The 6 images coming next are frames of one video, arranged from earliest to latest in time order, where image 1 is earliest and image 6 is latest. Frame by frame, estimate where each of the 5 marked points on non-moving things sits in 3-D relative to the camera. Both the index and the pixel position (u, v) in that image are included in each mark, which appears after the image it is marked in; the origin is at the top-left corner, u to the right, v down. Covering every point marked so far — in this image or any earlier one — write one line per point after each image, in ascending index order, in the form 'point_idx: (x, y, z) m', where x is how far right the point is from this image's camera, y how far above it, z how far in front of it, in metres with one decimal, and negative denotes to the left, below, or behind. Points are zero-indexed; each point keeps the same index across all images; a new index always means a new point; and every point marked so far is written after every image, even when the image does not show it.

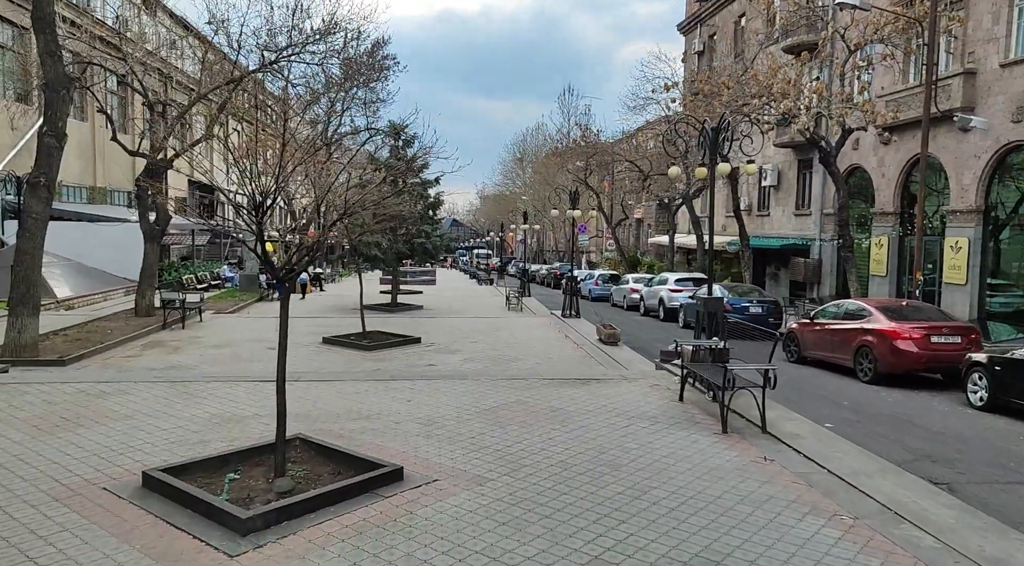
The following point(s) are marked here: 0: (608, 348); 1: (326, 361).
0: (+1.8, -1.2, +14.9) m
1: (-3.0, -1.3, +12.7) m
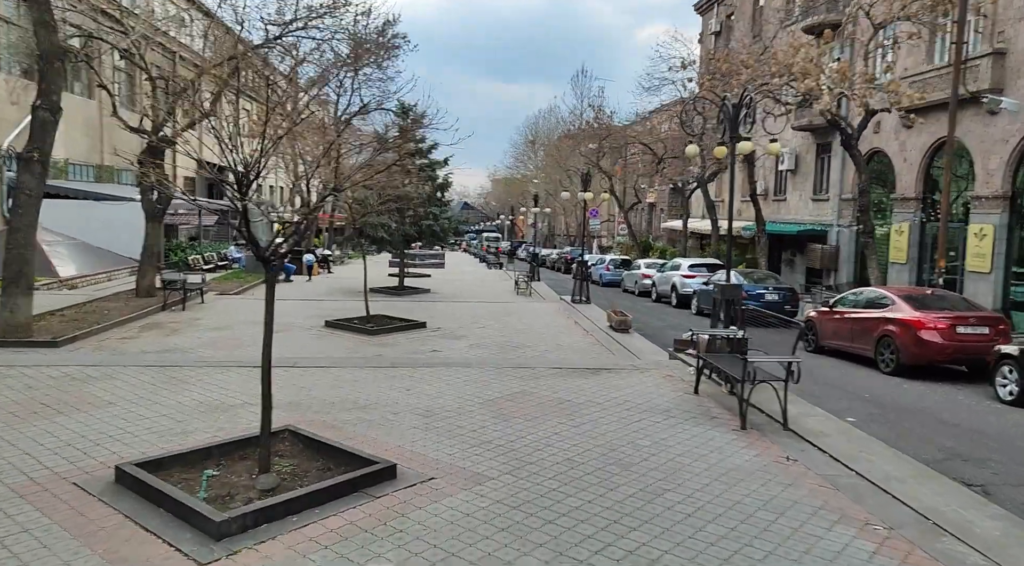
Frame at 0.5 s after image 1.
0: (+1.9, -0.9, +14.4) m
1: (-2.9, -1.0, +12.3) m
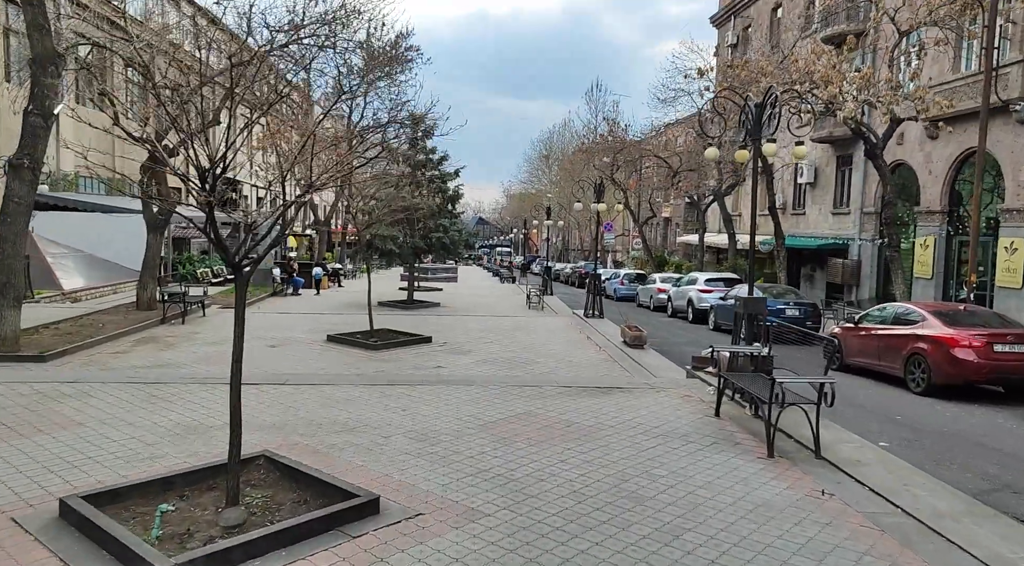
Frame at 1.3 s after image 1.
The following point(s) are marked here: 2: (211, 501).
0: (+2.1, -1.2, +13.7) m
1: (-2.8, -1.2, +11.7) m
2: (-1.9, -1.4, +5.0) m
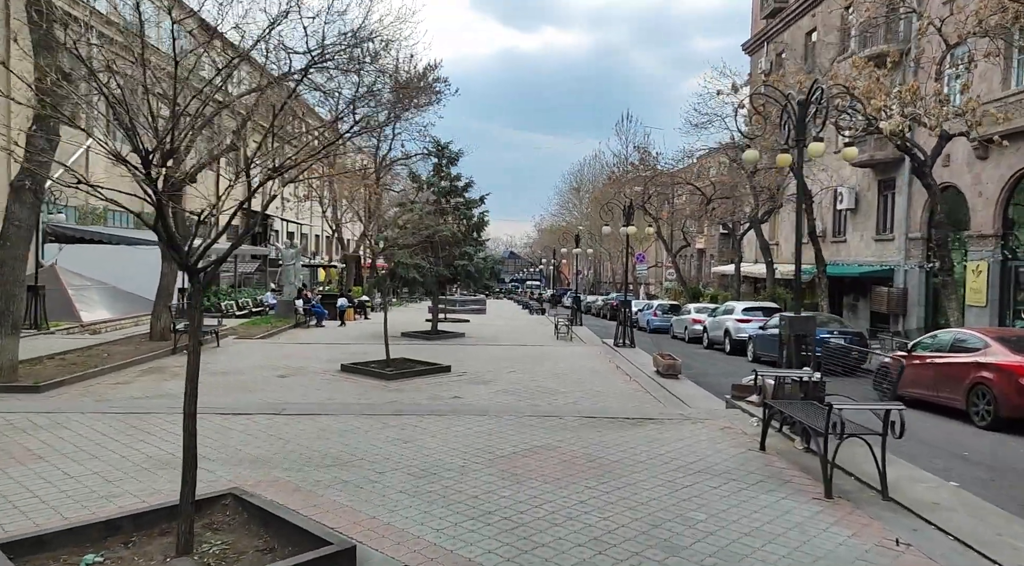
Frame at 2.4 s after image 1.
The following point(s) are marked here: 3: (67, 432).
0: (+2.5, -1.6, +12.7) m
1: (-2.5, -1.5, +10.9) m
2: (-1.9, -1.4, +4.2) m
3: (-3.9, -1.3, +6.9) m
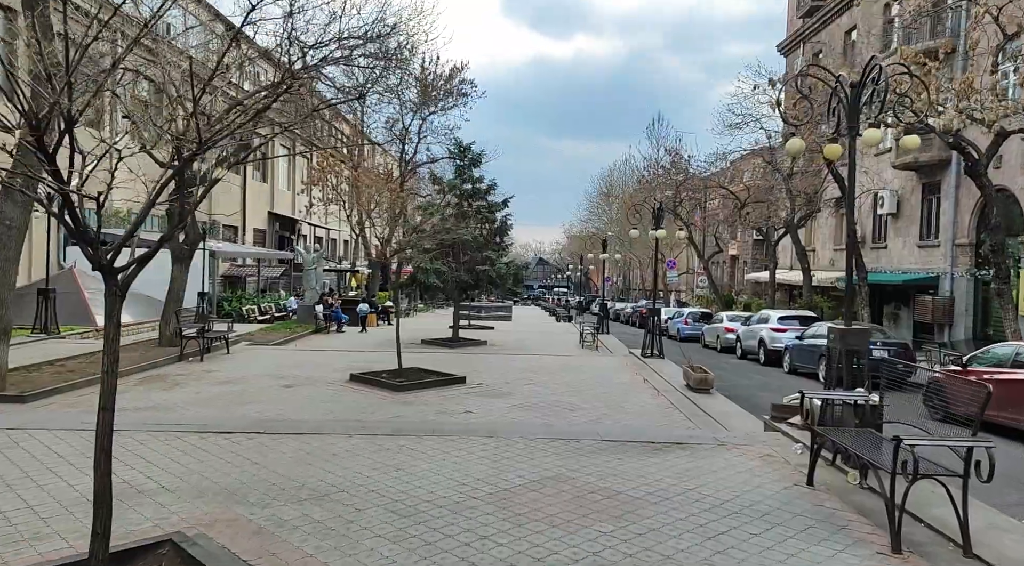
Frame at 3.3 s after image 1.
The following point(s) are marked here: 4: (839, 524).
0: (+2.8, -1.7, +11.8) m
1: (-2.3, -1.6, +10.1) m
2: (-1.9, -1.4, +3.4) m
3: (-3.8, -1.3, +6.2) m
4: (+2.0, -1.5, +4.9) m
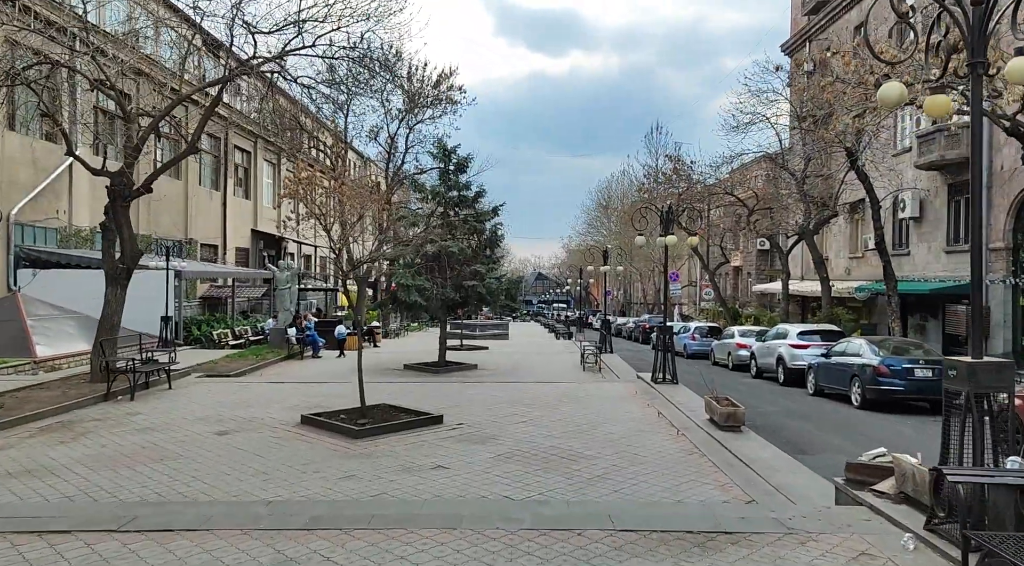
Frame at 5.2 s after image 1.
0: (+2.6, -1.9, +9.5) m
1: (-2.4, -1.8, +7.9) m
2: (-2.1, -1.5, +1.1) m
3: (-4.0, -1.5, +3.9) m
4: (+1.9, -1.5, +2.7) m
